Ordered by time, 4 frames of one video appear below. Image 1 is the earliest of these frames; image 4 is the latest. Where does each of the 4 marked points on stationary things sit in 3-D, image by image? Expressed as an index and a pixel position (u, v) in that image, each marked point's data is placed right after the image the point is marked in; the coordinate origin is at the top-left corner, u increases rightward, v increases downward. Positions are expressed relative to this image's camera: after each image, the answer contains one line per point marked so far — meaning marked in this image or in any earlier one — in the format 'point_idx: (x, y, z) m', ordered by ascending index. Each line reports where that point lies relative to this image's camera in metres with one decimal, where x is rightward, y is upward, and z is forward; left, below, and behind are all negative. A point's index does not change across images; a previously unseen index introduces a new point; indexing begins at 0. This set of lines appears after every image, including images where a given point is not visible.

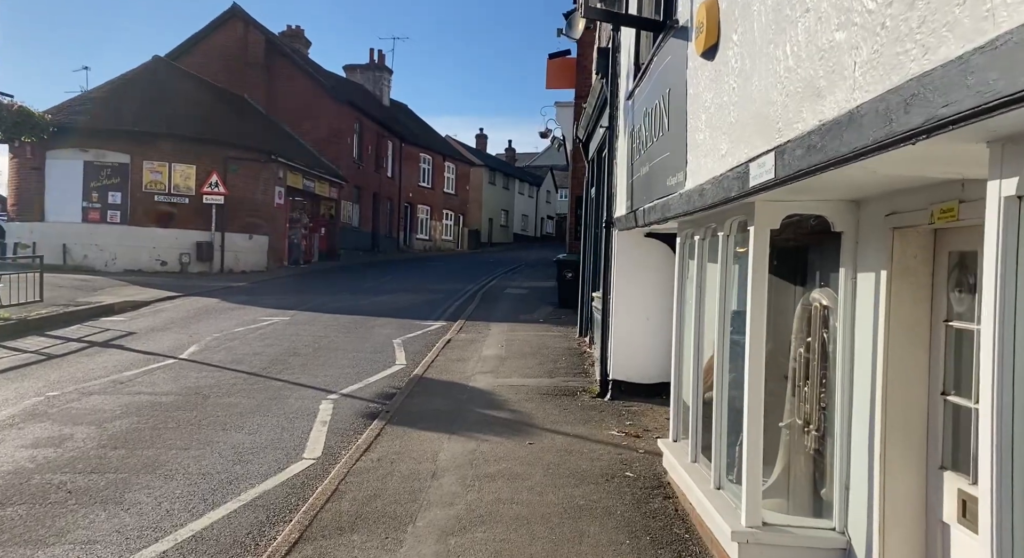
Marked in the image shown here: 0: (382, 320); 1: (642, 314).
0: (-2.5, -0.8, +14.9) m
1: (+1.4, -0.4, +8.2) m
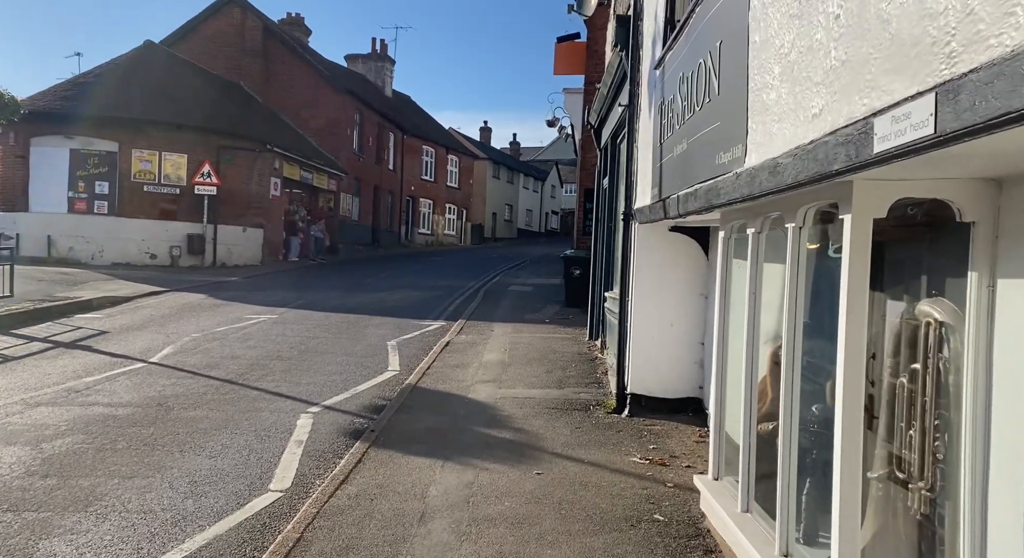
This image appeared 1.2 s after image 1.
0: (-2.4, -0.7, +13.9) m
1: (+1.4, -0.4, +7.2) m
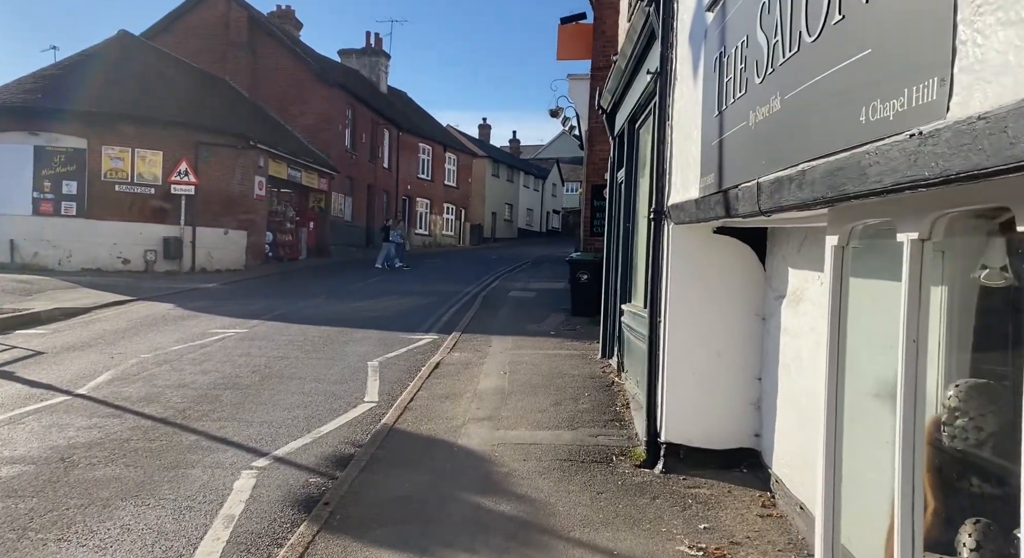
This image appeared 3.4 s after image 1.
0: (-2.4, -0.9, +12.3) m
1: (+1.4, -0.5, +5.6) m
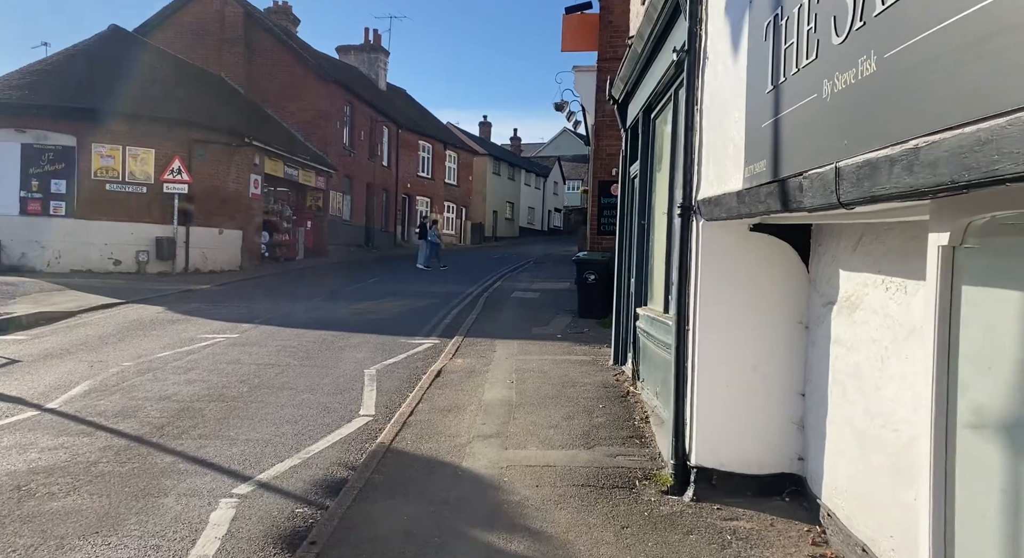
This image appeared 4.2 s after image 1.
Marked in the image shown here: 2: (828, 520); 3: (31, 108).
0: (-2.4, -0.9, +11.7) m
1: (+1.5, -0.5, +5.0) m
2: (+1.8, -1.4, +4.4) m
3: (-12.1, +4.3, +19.3) m
